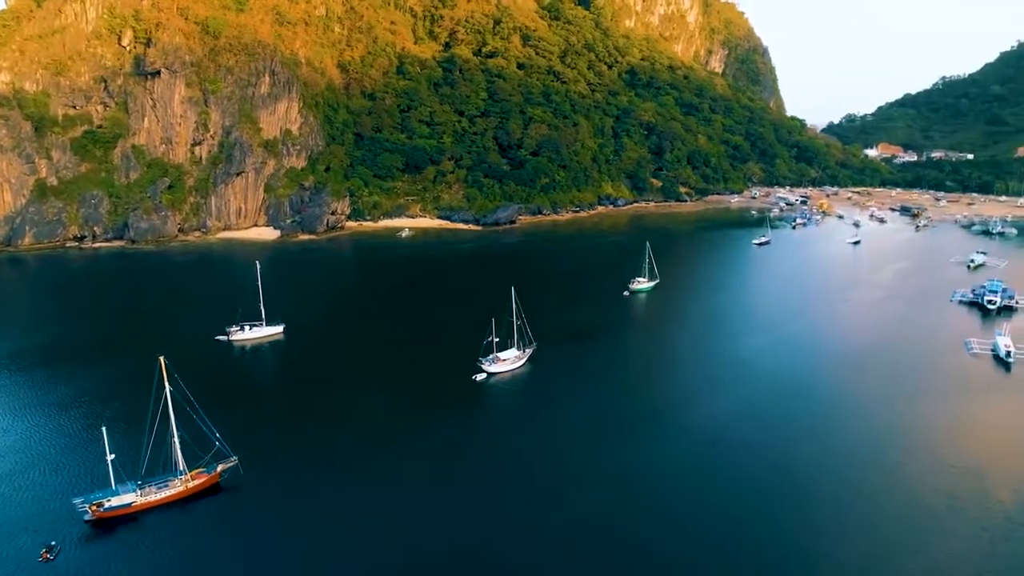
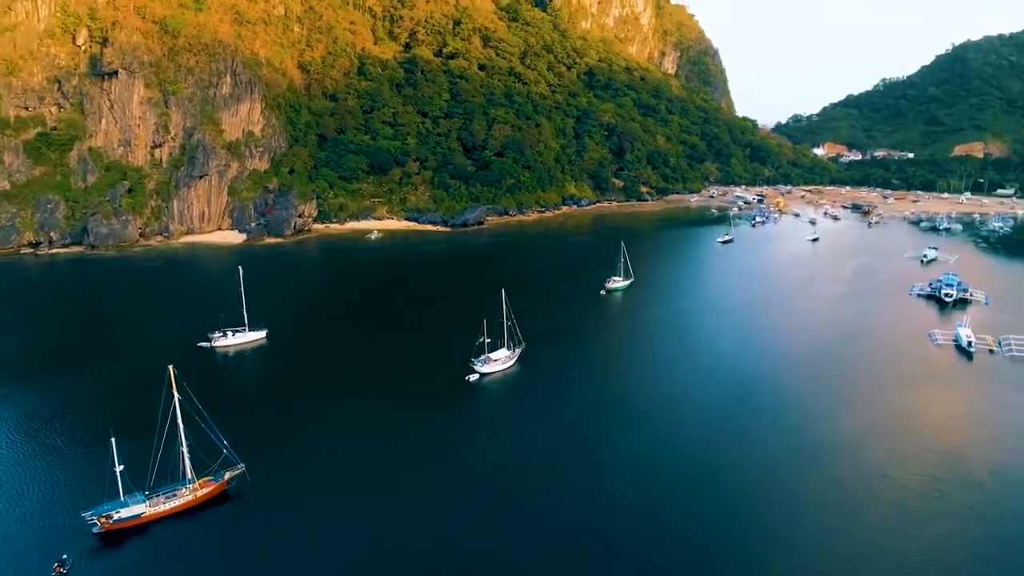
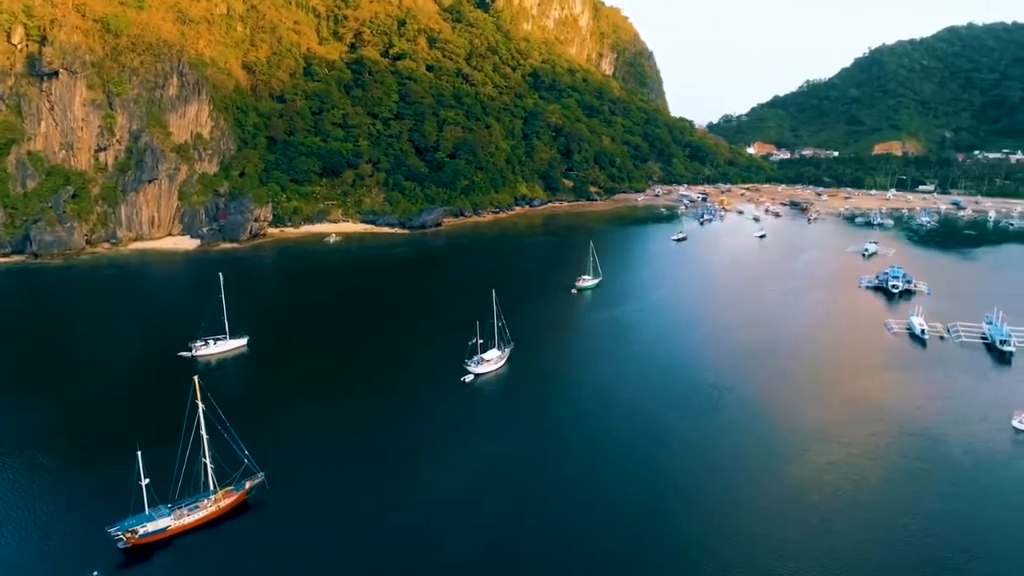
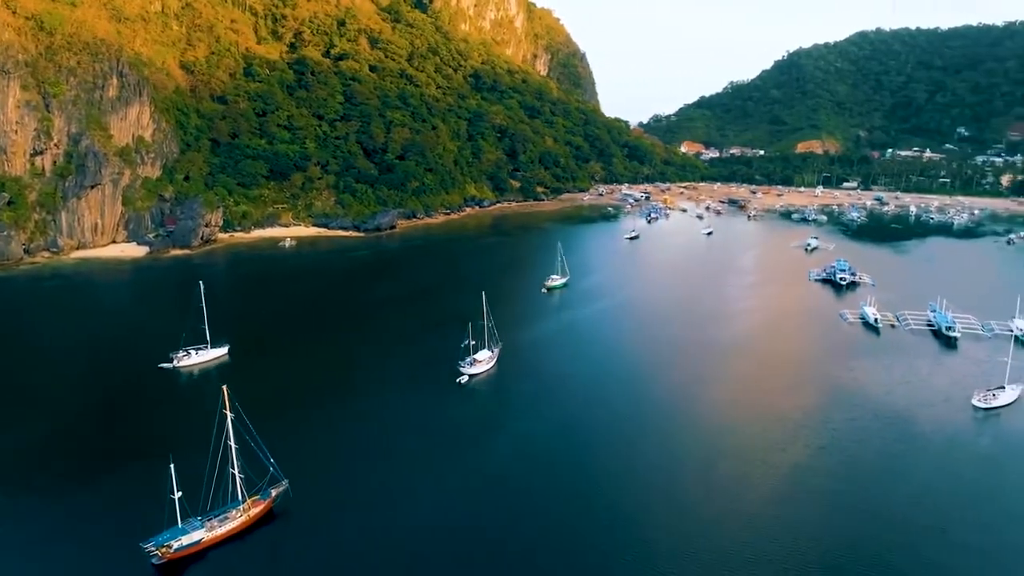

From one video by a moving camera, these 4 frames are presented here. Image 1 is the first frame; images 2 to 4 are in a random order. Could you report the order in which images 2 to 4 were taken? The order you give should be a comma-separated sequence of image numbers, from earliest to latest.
2, 3, 4
